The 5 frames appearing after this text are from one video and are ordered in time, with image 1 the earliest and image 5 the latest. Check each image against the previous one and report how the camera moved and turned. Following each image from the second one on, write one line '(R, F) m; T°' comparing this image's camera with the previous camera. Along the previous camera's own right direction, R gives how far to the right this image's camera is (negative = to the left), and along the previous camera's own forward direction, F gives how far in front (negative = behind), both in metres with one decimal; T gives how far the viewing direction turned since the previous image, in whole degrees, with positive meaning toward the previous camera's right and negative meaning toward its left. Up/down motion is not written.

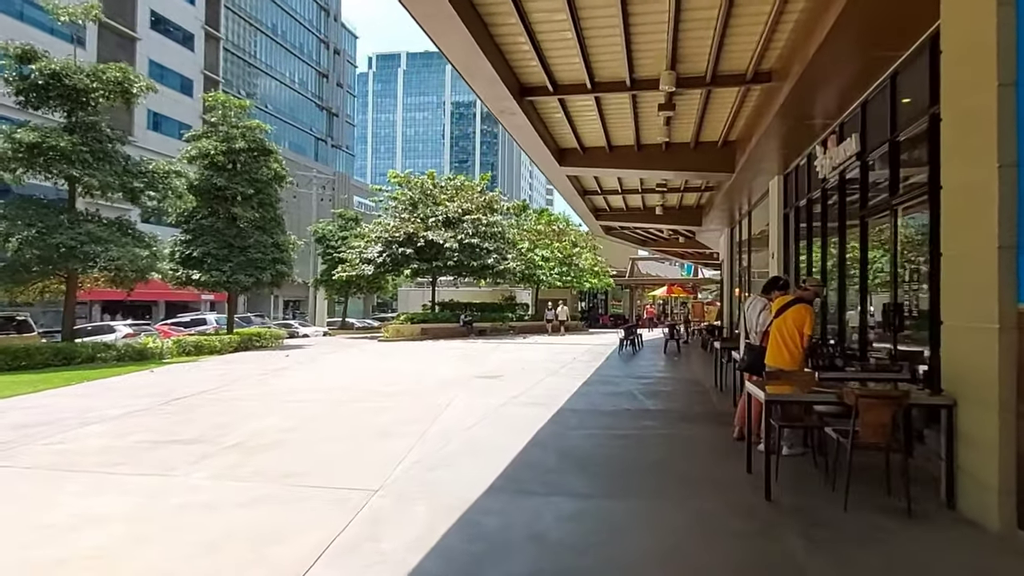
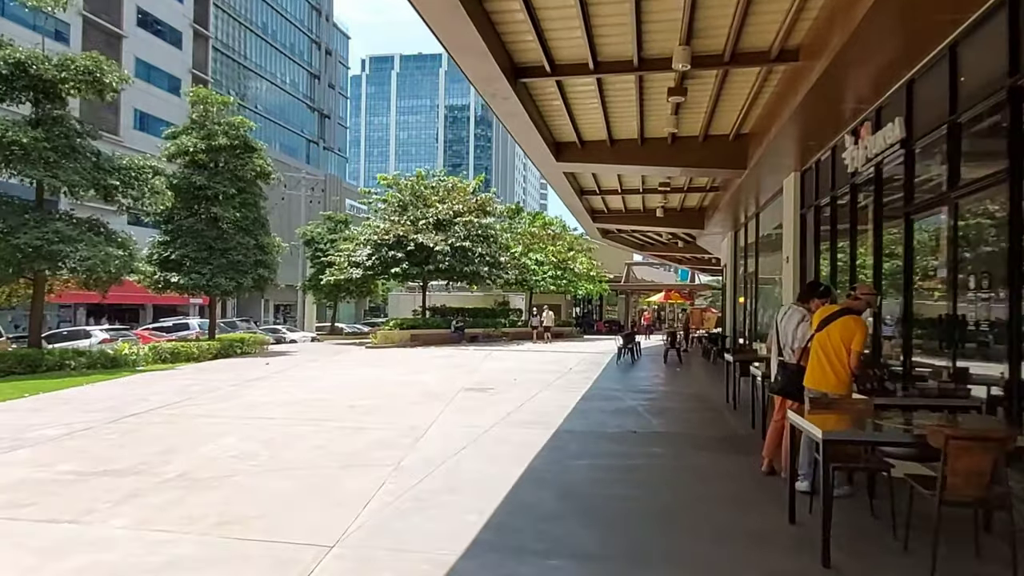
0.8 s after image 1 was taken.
(0.0, +1.1) m; +1°
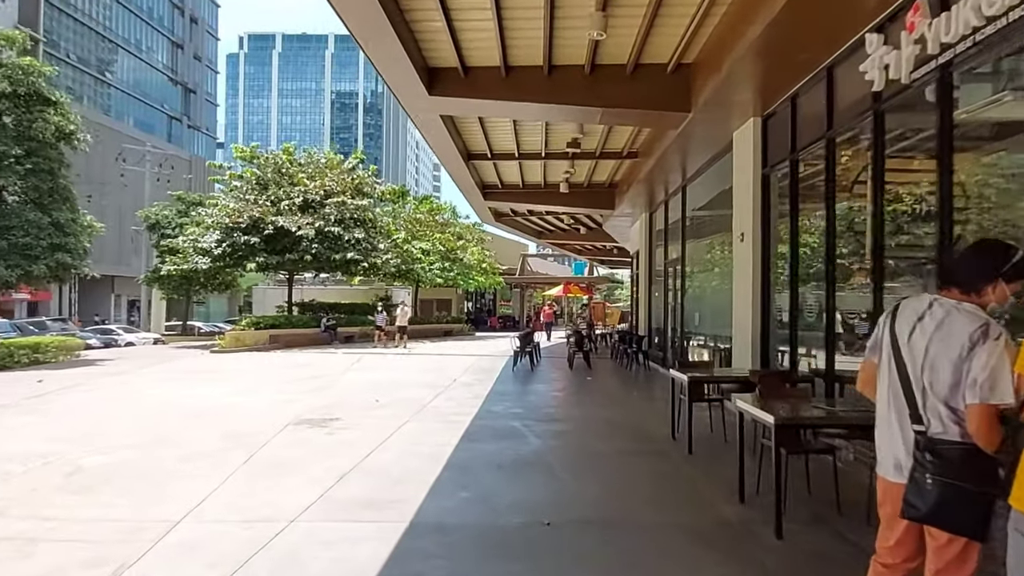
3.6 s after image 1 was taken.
(+0.6, +3.7) m; +9°
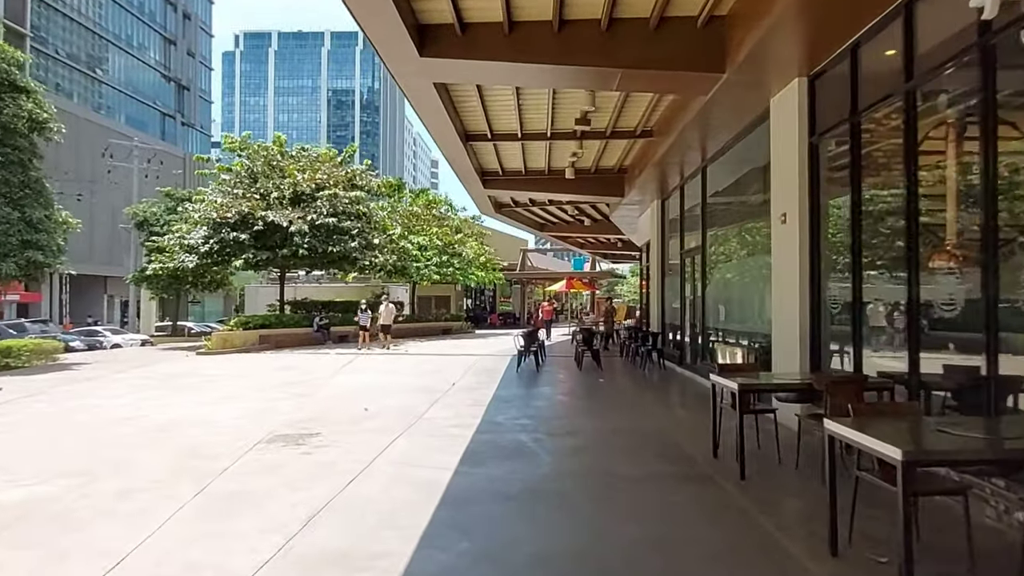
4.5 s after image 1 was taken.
(-0.1, +1.2) m; 0°
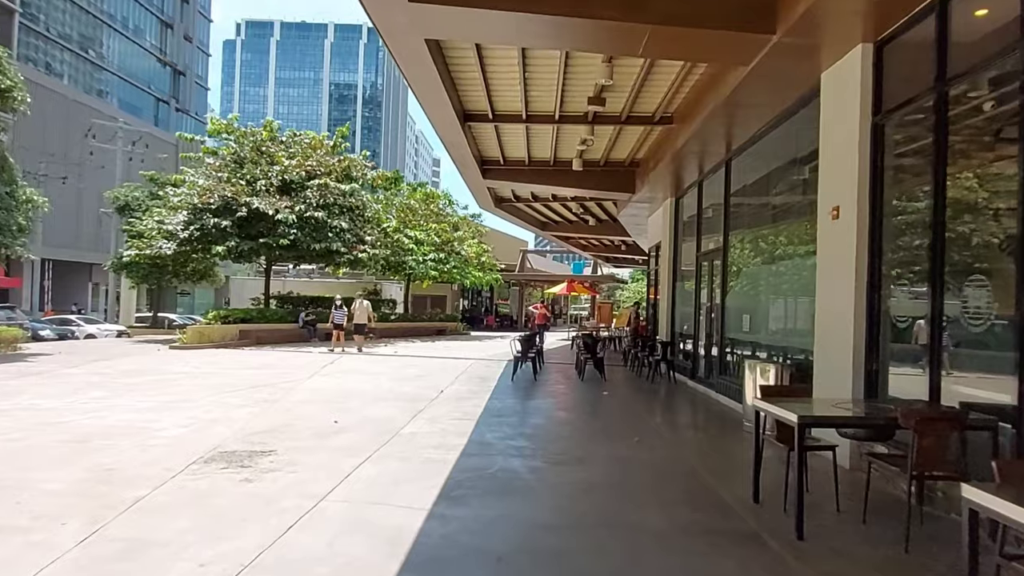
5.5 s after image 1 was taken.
(0.0, +1.3) m; 0°
